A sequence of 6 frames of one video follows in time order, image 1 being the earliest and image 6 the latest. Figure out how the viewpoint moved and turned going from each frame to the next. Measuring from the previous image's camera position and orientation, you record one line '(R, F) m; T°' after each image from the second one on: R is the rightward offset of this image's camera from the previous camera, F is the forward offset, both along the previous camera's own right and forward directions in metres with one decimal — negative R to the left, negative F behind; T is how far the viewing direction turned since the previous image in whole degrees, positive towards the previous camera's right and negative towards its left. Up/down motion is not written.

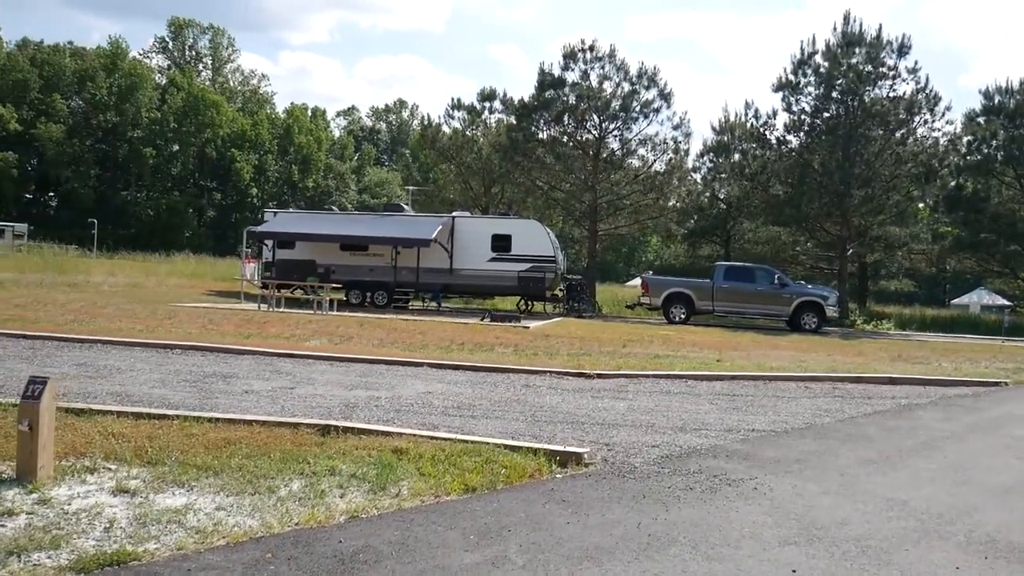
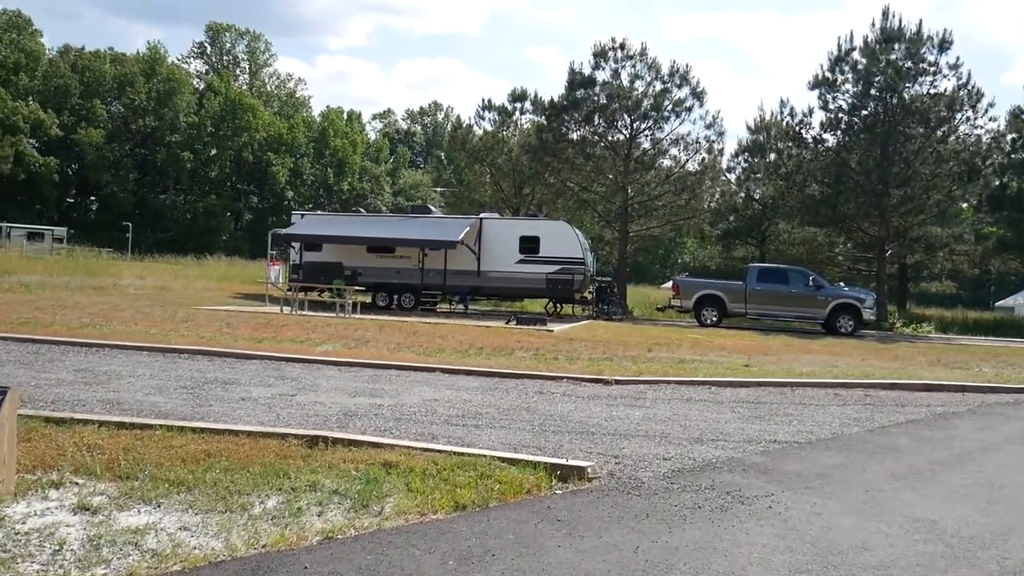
(+0.3, +0.5) m; -2°
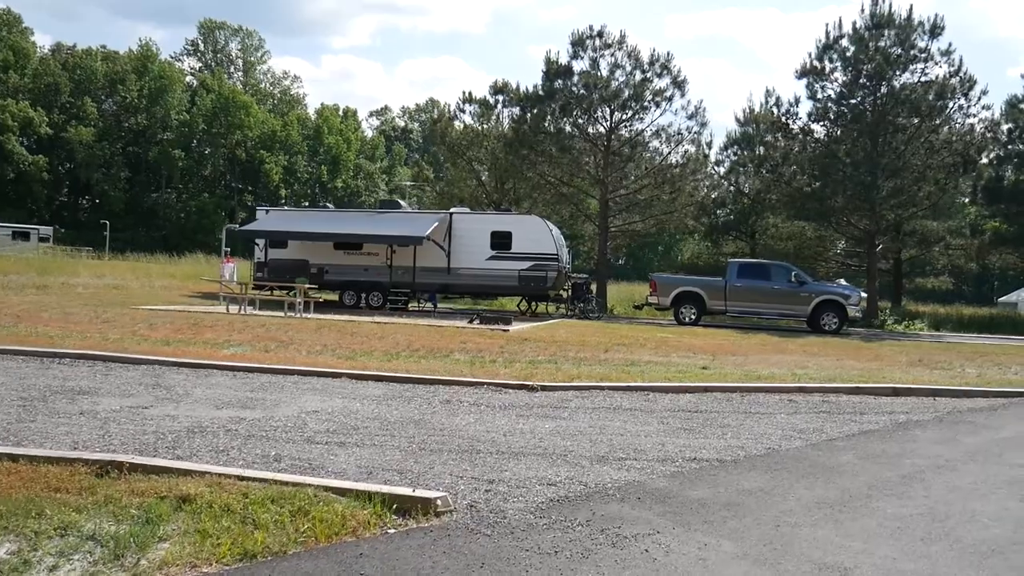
(+1.1, +1.3) m; 0°
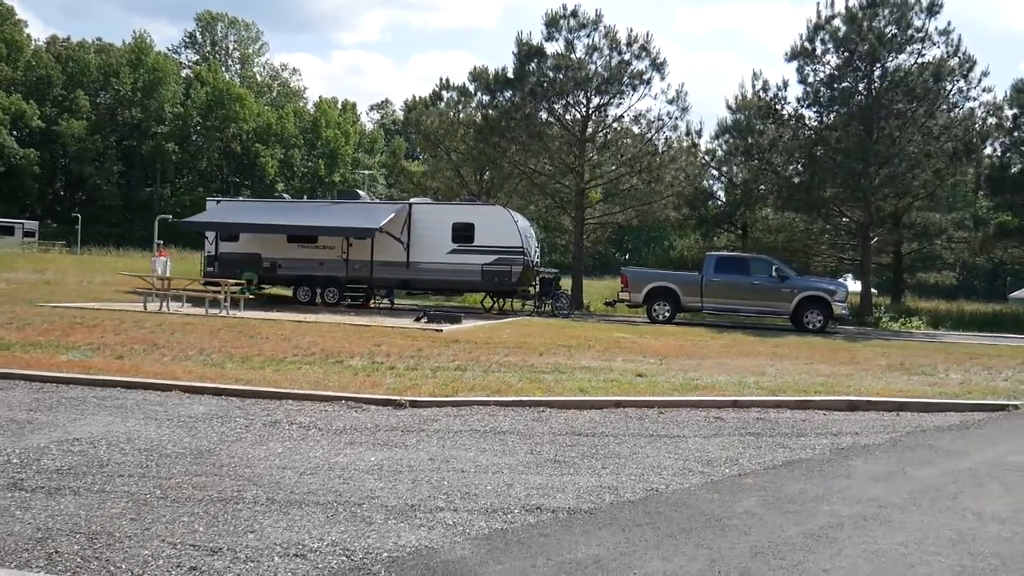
(+1.4, +1.9) m; -1°
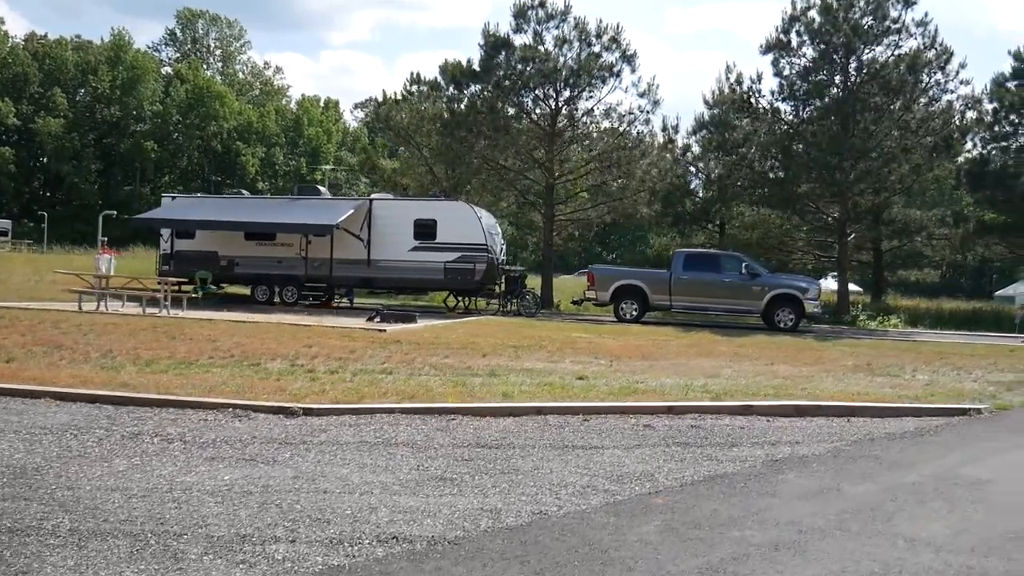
(+0.7, +0.9) m; +1°
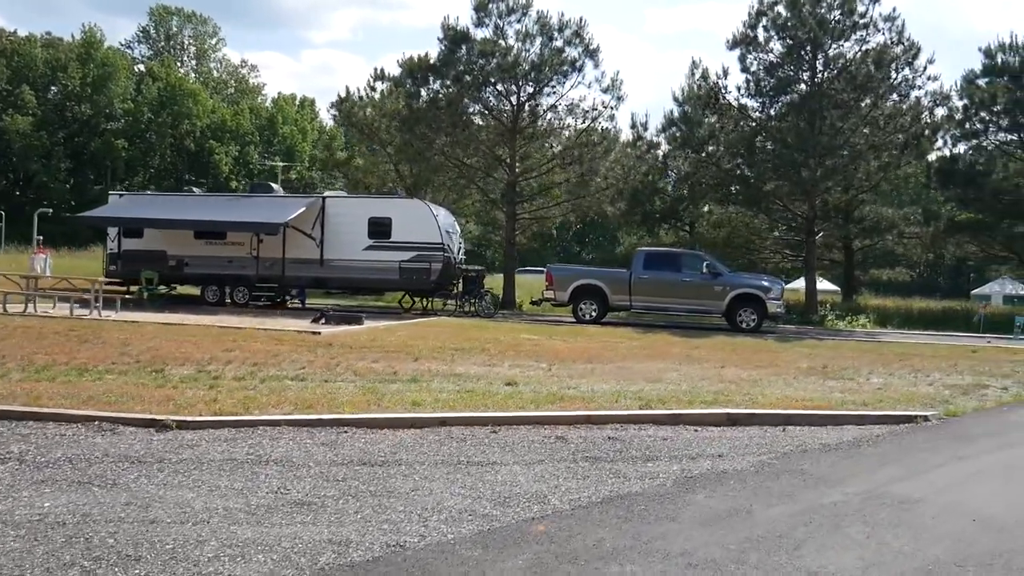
(+0.7, +0.7) m; +1°
